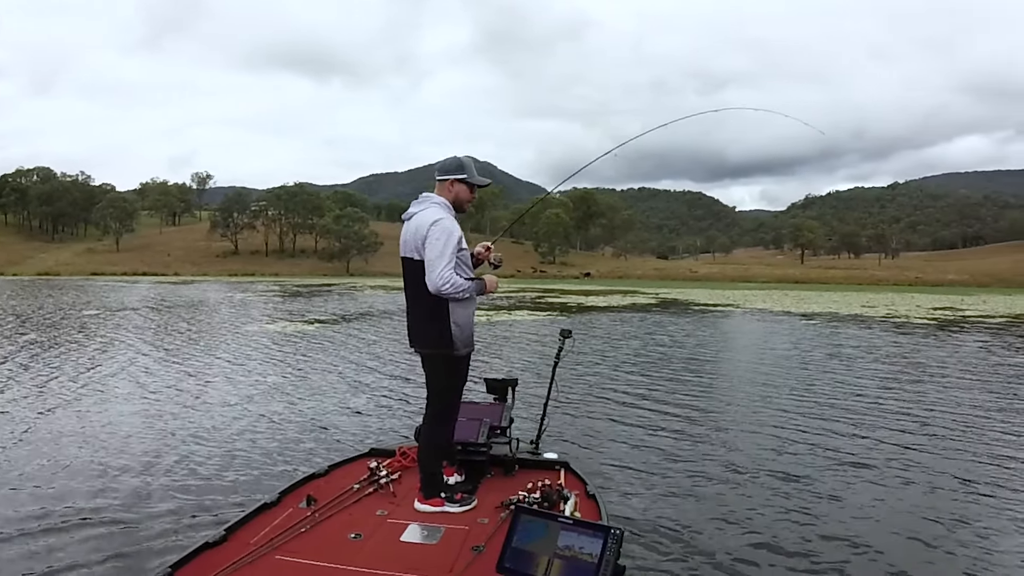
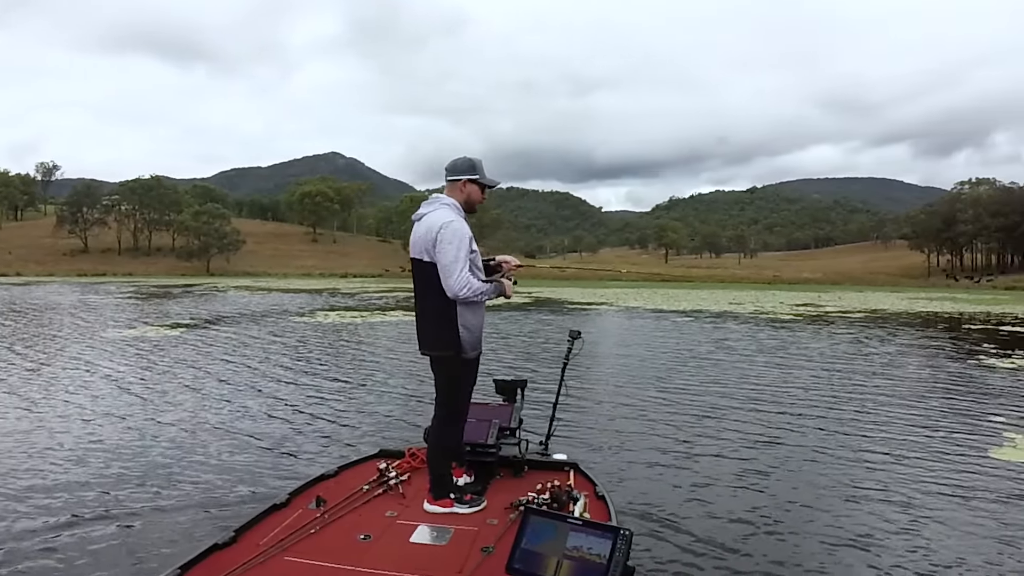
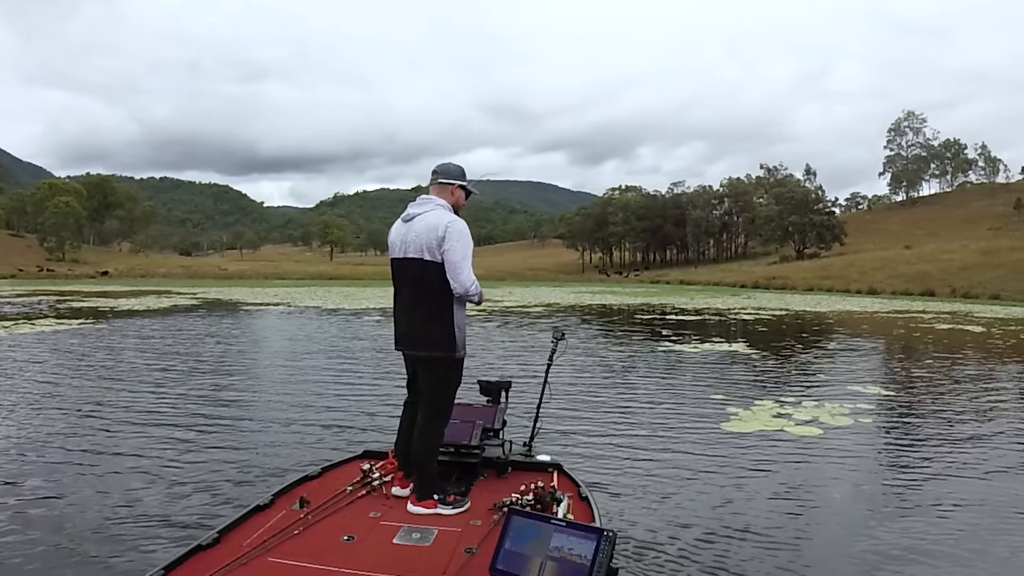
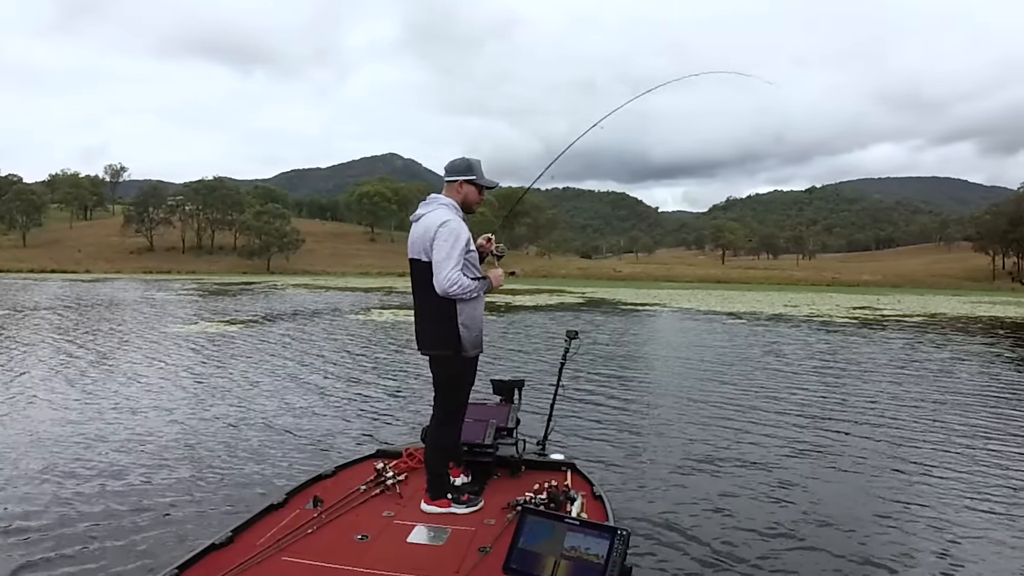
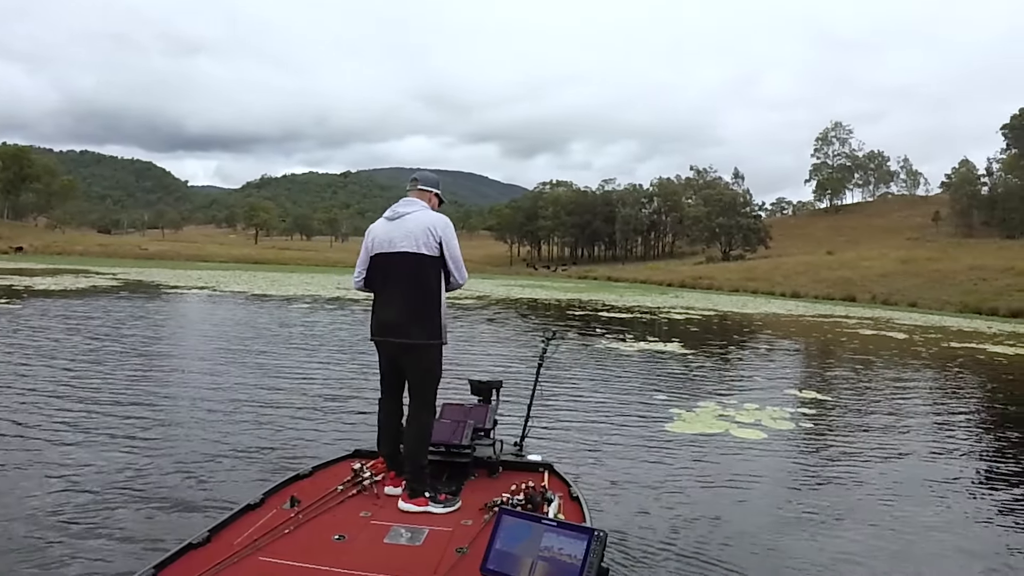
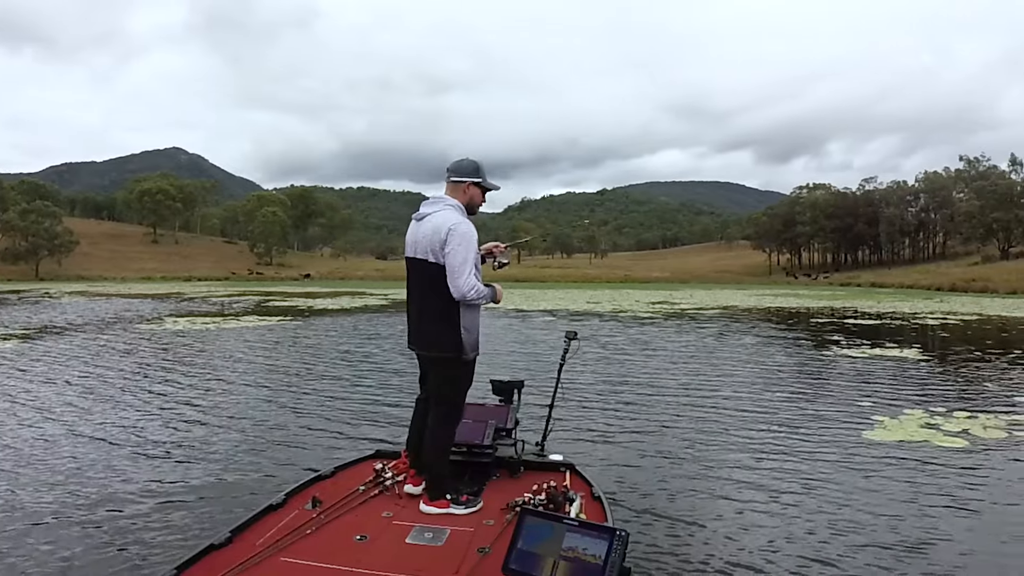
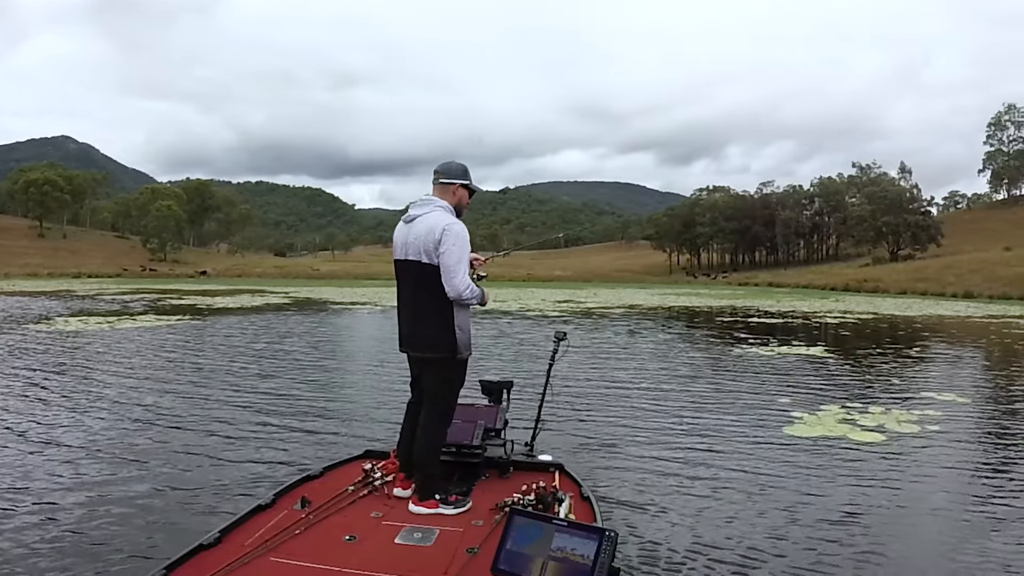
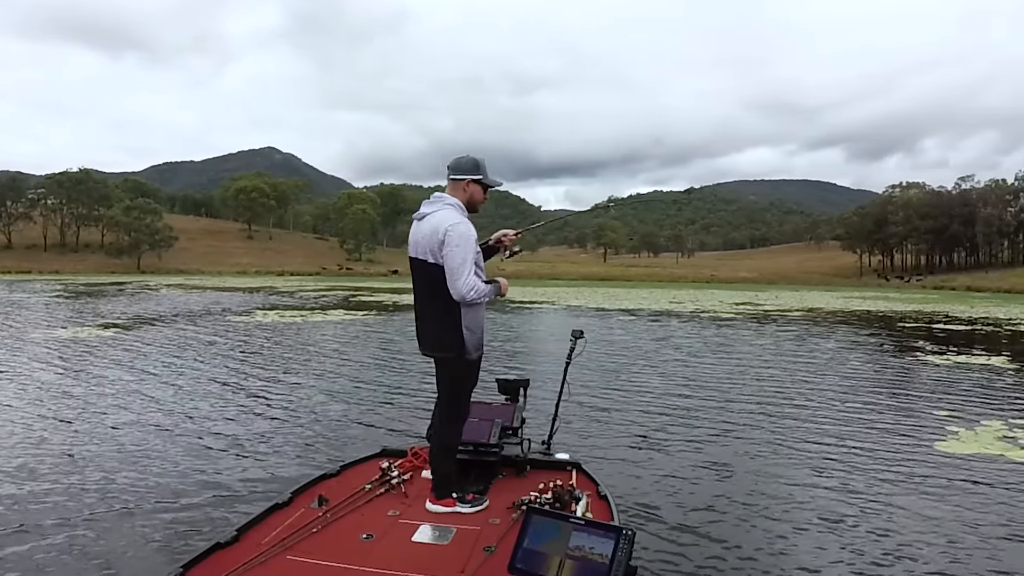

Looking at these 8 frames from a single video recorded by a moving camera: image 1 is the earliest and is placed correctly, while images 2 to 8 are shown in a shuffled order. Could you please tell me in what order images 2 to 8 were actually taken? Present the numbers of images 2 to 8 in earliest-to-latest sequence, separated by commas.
4, 2, 8, 6, 7, 3, 5
